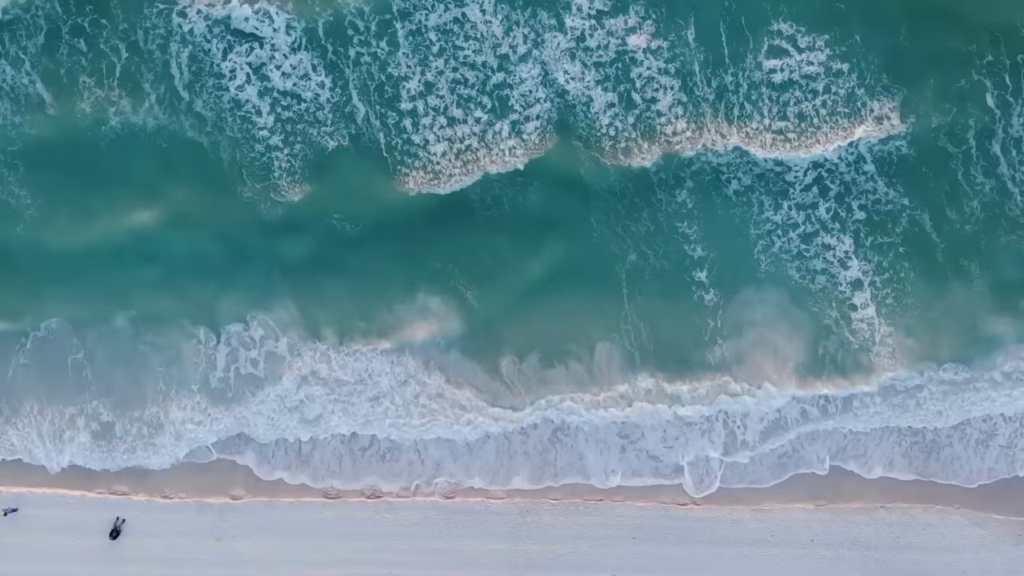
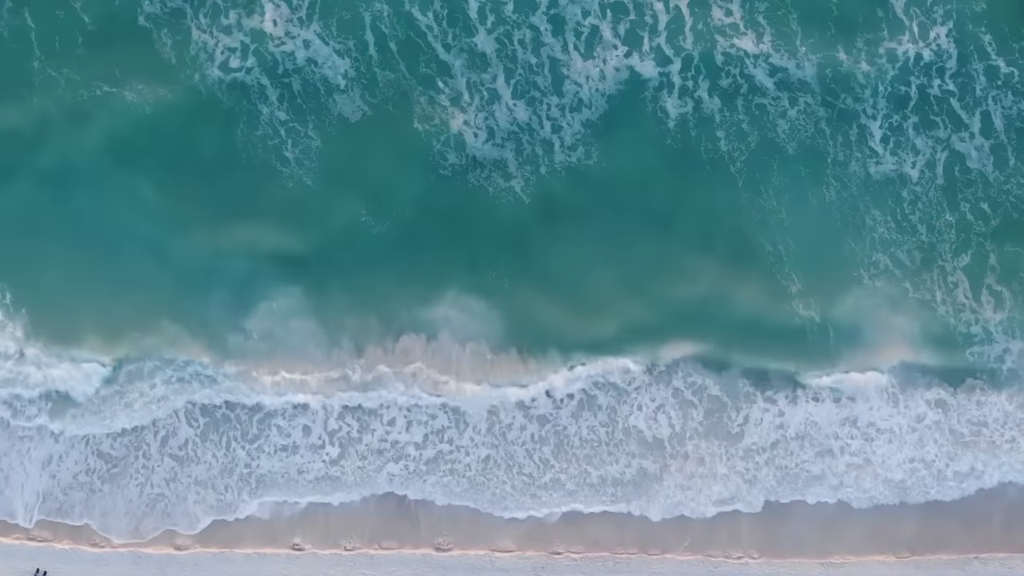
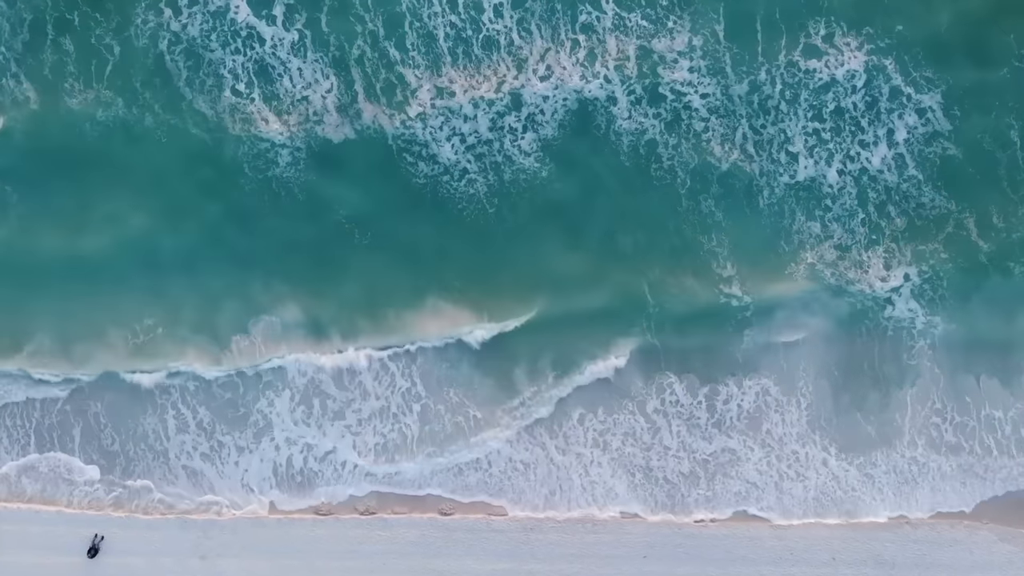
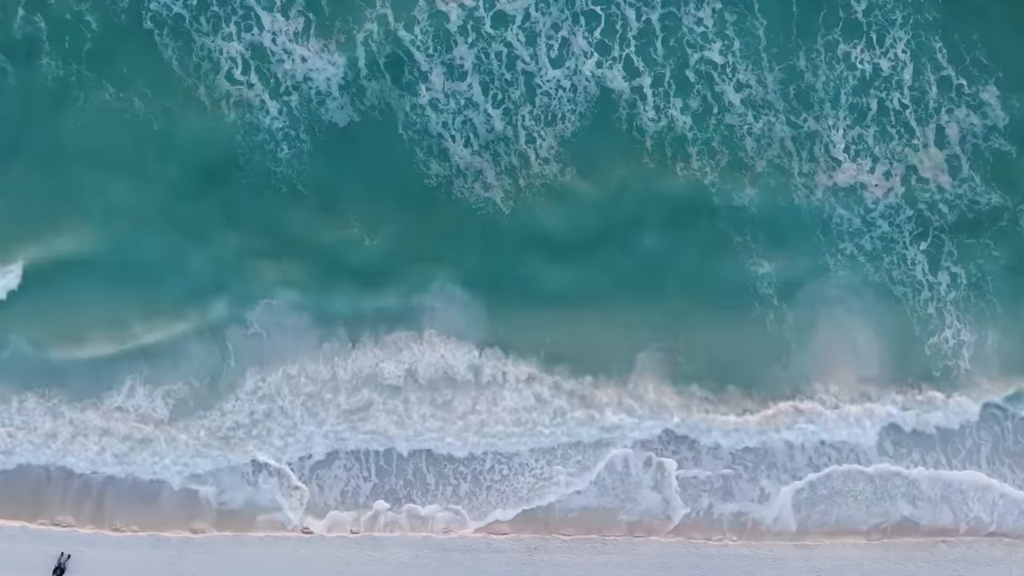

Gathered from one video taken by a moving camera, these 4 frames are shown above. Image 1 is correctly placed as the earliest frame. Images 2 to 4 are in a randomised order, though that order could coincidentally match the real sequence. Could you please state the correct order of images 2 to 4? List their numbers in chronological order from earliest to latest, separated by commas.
3, 4, 2
